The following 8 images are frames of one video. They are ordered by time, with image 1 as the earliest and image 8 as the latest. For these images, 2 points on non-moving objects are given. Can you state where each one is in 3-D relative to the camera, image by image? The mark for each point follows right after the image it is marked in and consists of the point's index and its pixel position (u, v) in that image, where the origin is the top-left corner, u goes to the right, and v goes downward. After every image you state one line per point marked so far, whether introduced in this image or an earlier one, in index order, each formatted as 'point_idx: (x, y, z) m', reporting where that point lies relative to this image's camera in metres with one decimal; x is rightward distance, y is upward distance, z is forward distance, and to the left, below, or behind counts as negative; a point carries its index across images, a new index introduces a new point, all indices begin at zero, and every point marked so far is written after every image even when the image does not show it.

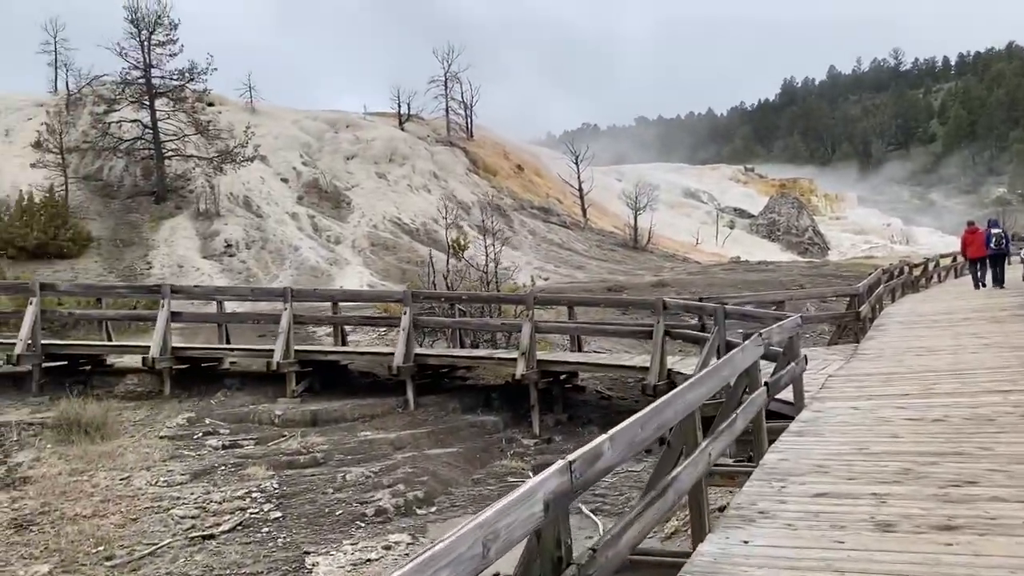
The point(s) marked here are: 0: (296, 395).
0: (-2.8, -1.4, +11.6) m
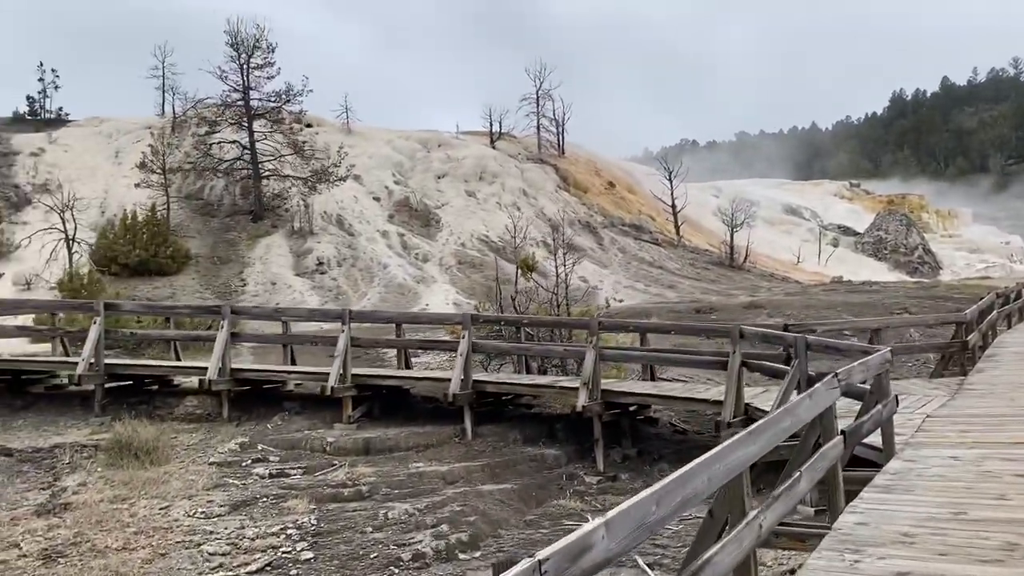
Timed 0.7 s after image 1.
0: (-2.0, -1.7, +11.2) m
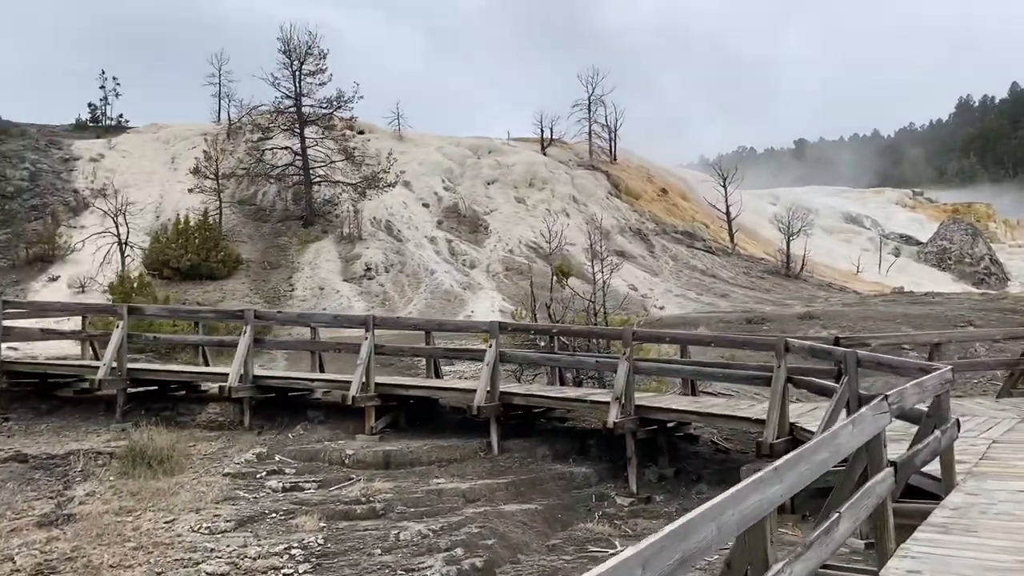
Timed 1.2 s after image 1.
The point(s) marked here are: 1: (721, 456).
0: (-1.7, -1.8, +10.7) m
1: (+2.5, -2.0, +10.5) m
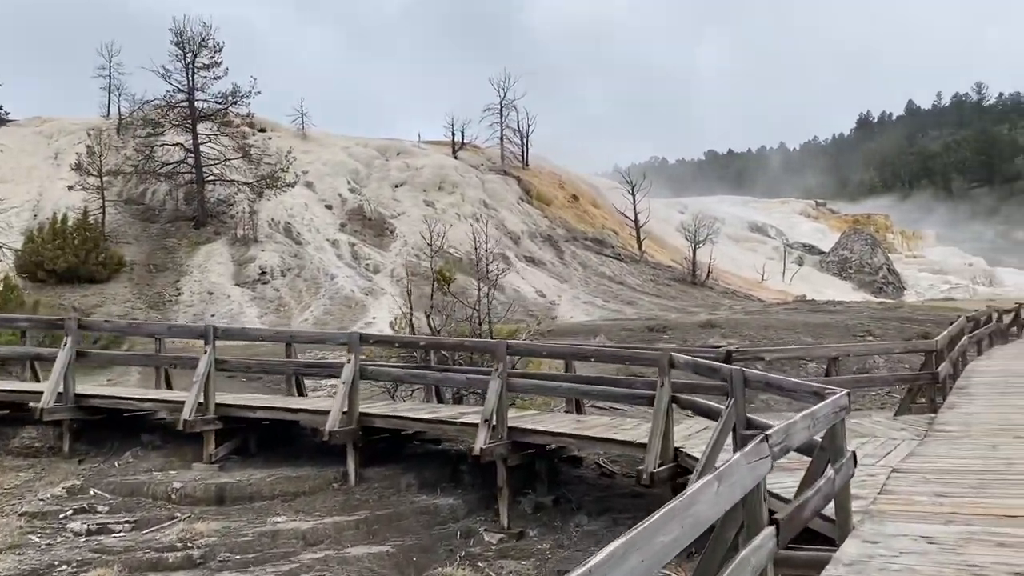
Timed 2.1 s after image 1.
0: (-3.1, -1.8, +9.4) m
1: (+1.0, -2.1, +9.6) m
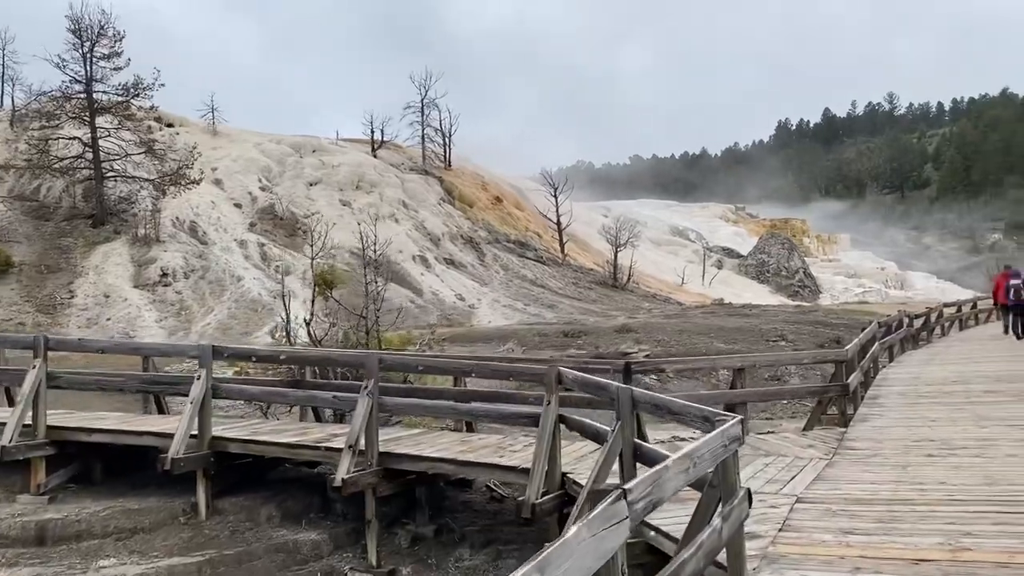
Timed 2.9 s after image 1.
0: (-4.3, -1.9, +8.1) m
1: (-0.2, -2.2, +8.7) m
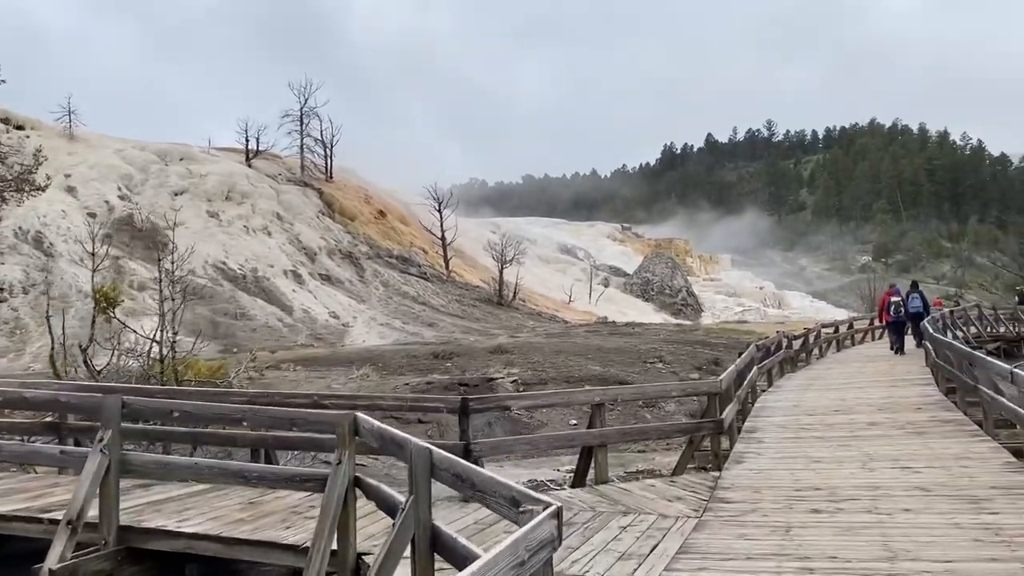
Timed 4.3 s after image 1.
0: (-5.7, -2.0, +5.9) m
1: (-1.7, -2.3, +6.9) m
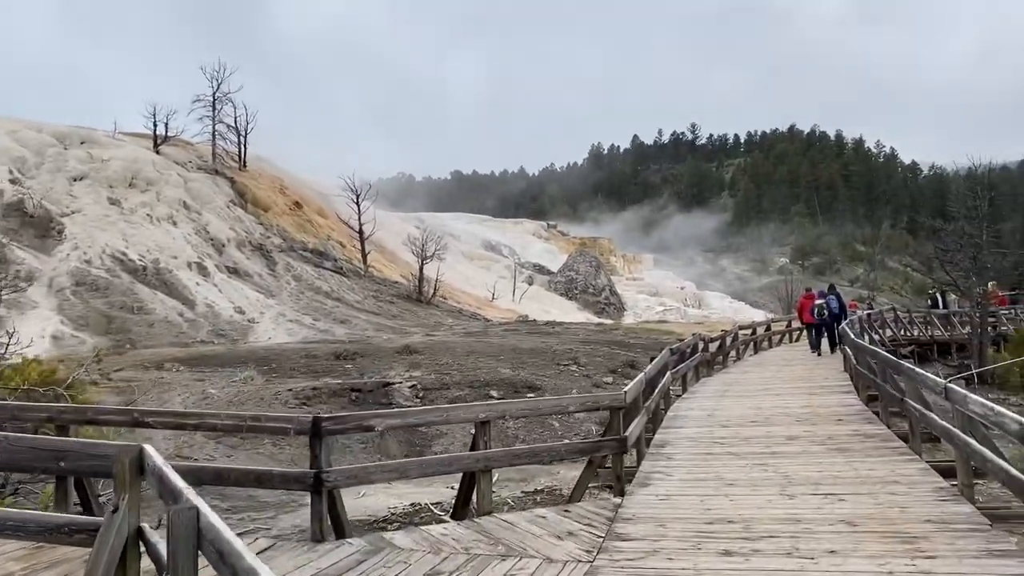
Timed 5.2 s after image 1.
0: (-6.5, -1.9, +4.3) m
1: (-2.6, -2.3, +5.6) m
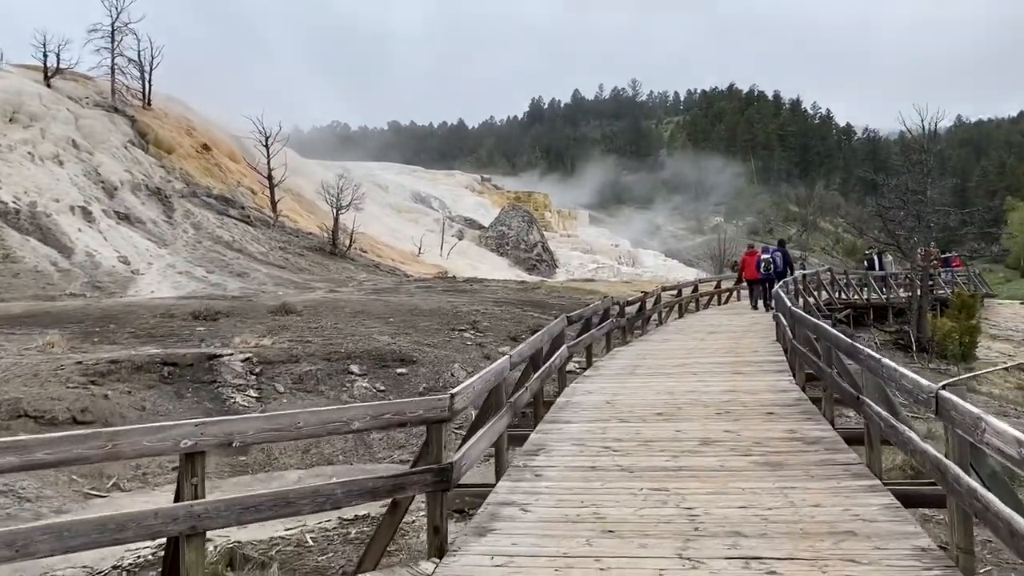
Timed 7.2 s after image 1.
0: (-7.6, -1.6, +1.3) m
1: (-3.8, -2.0, +2.9) m
